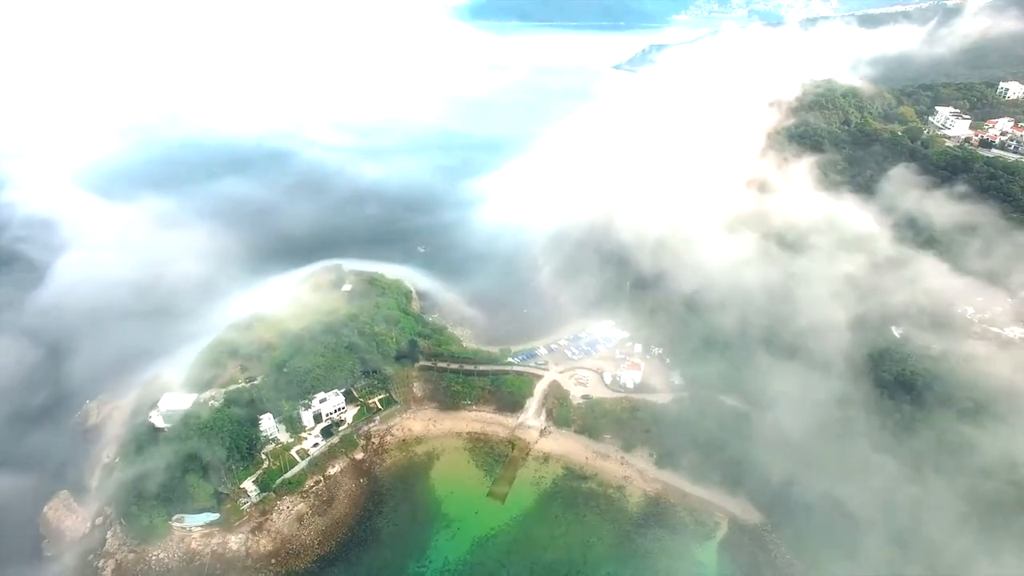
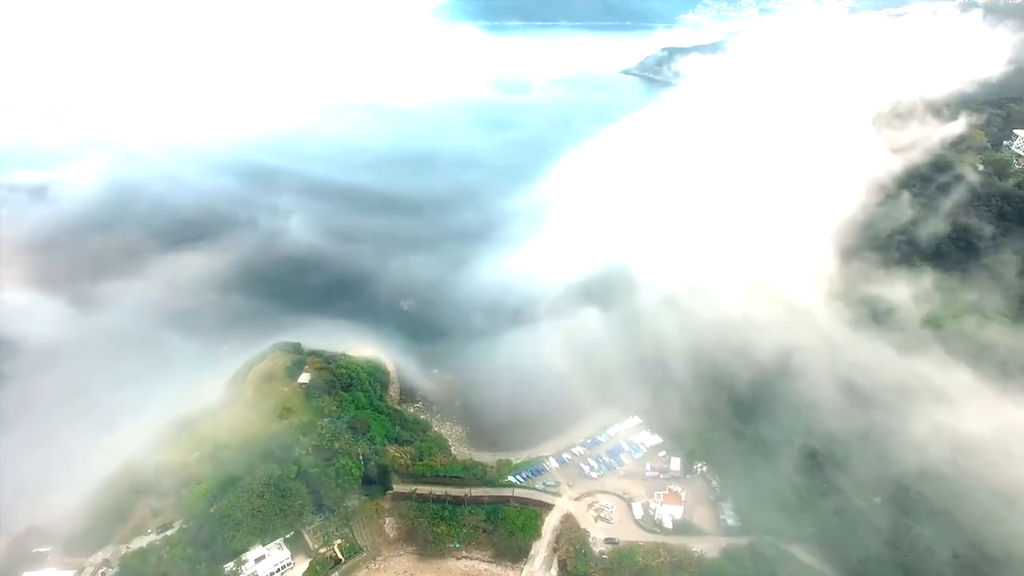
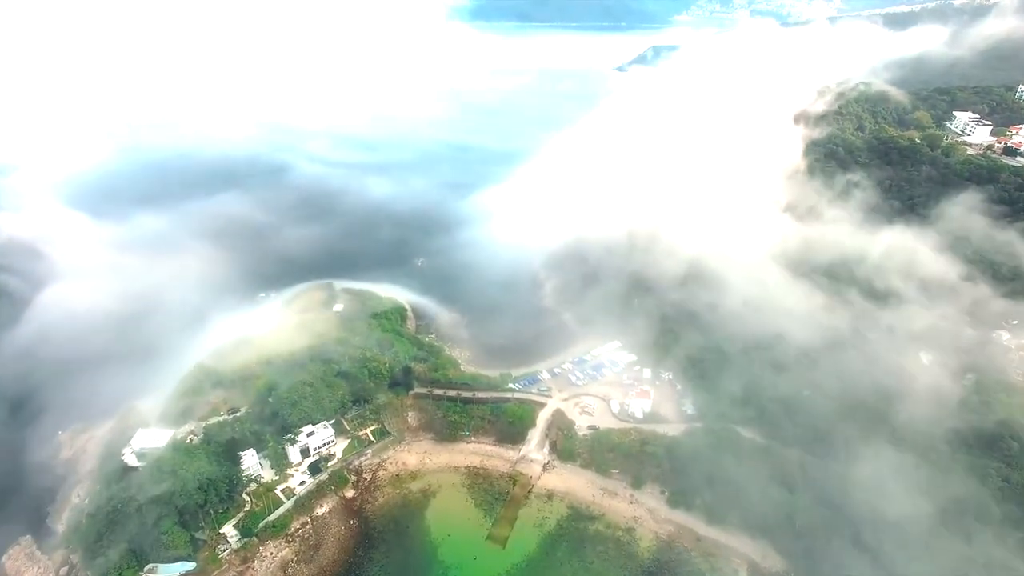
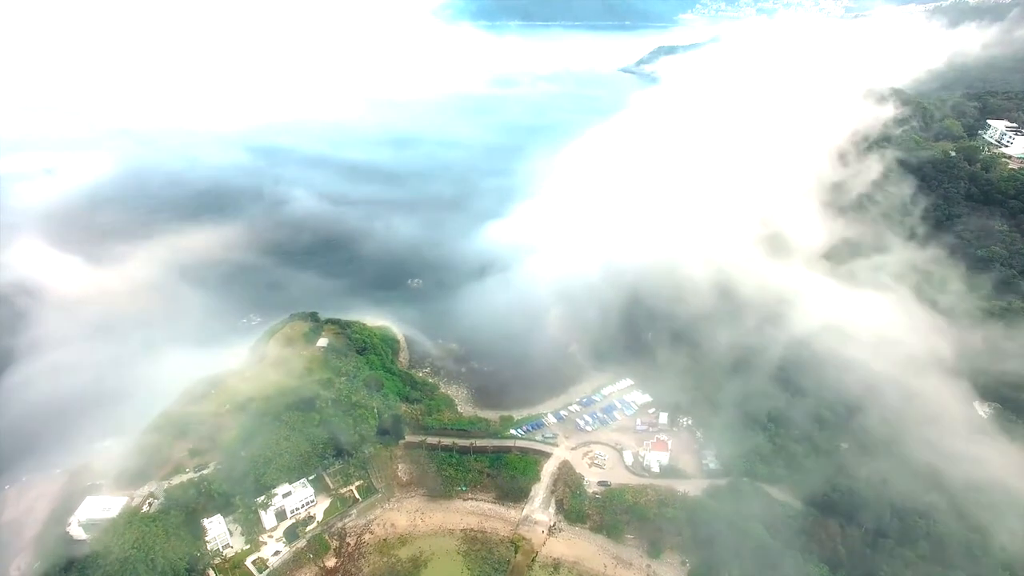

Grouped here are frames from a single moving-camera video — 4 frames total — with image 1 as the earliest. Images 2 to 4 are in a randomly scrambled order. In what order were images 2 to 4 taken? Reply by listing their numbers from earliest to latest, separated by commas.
3, 4, 2
